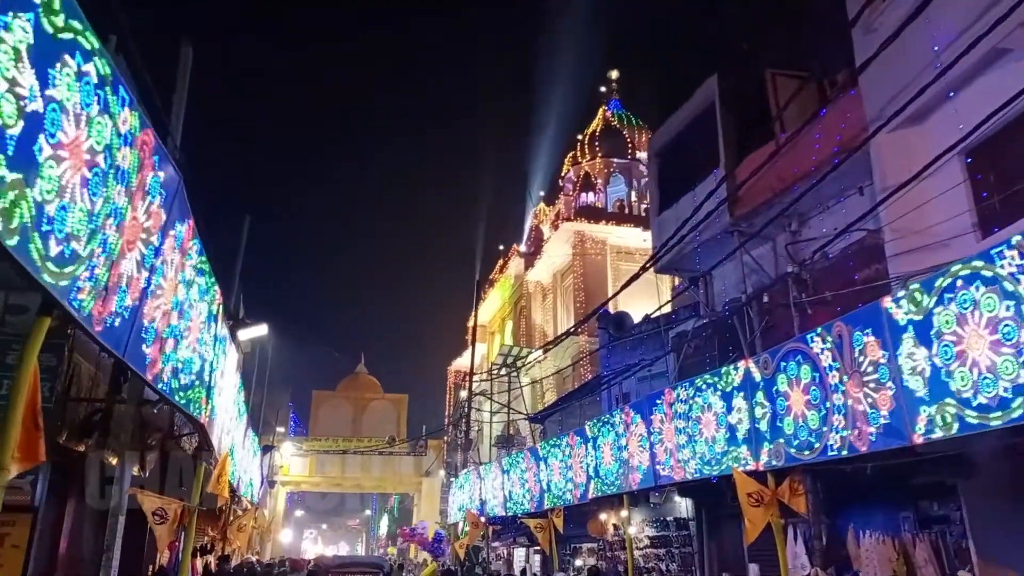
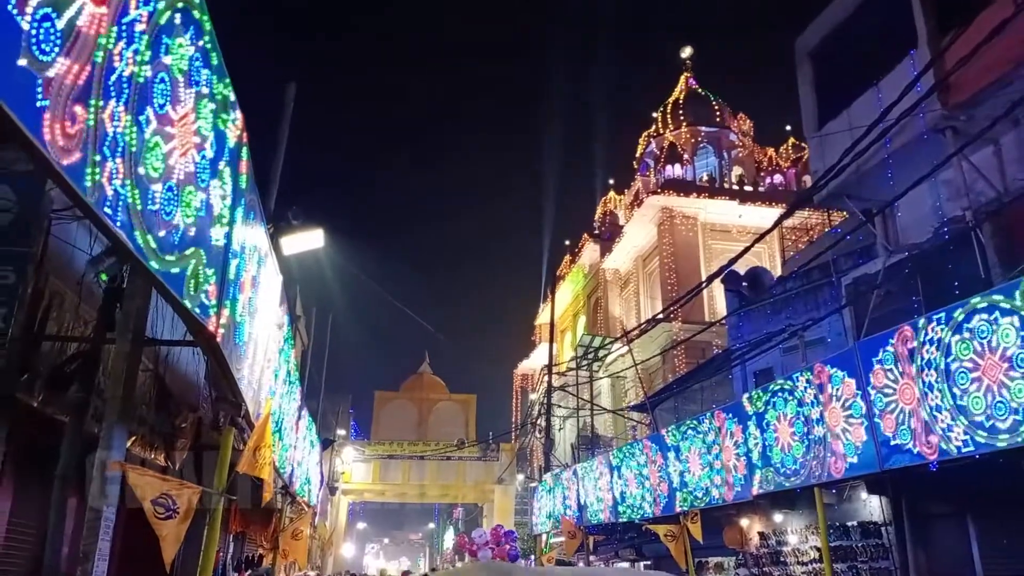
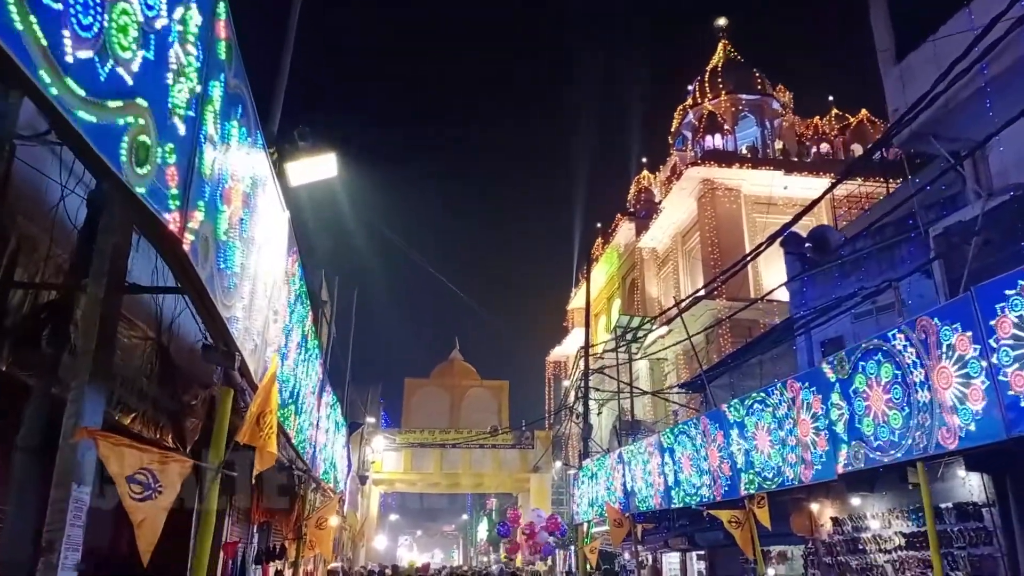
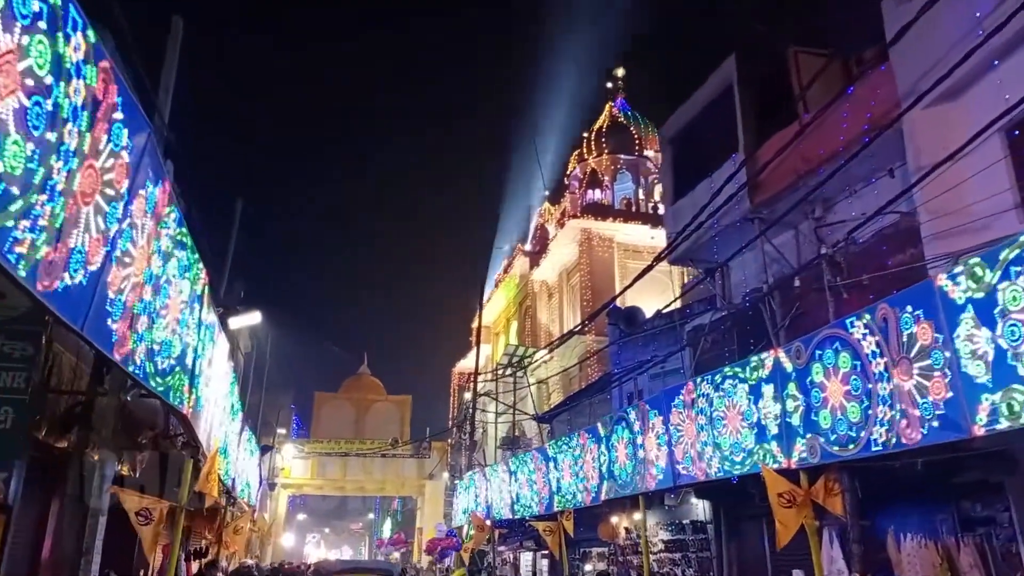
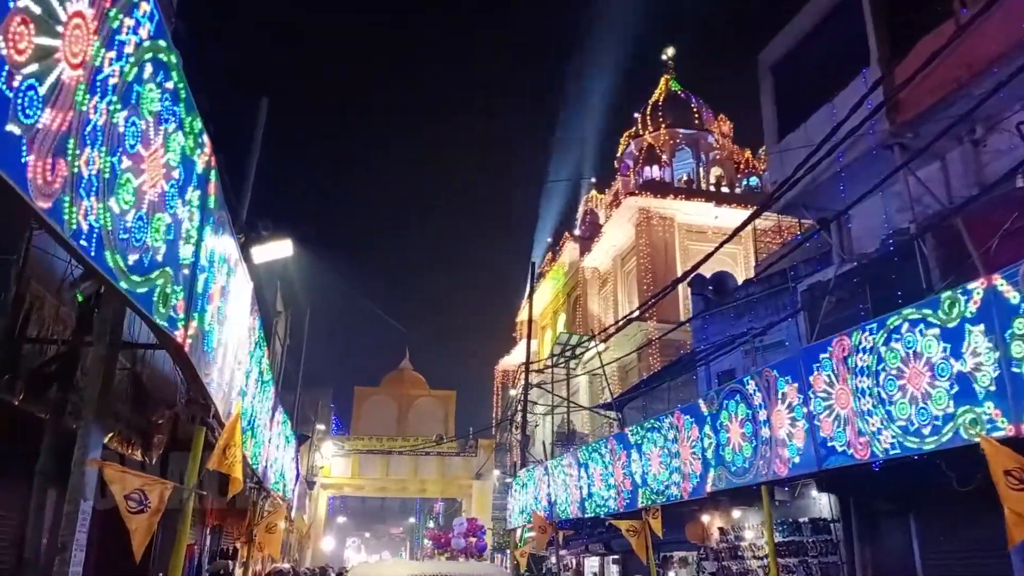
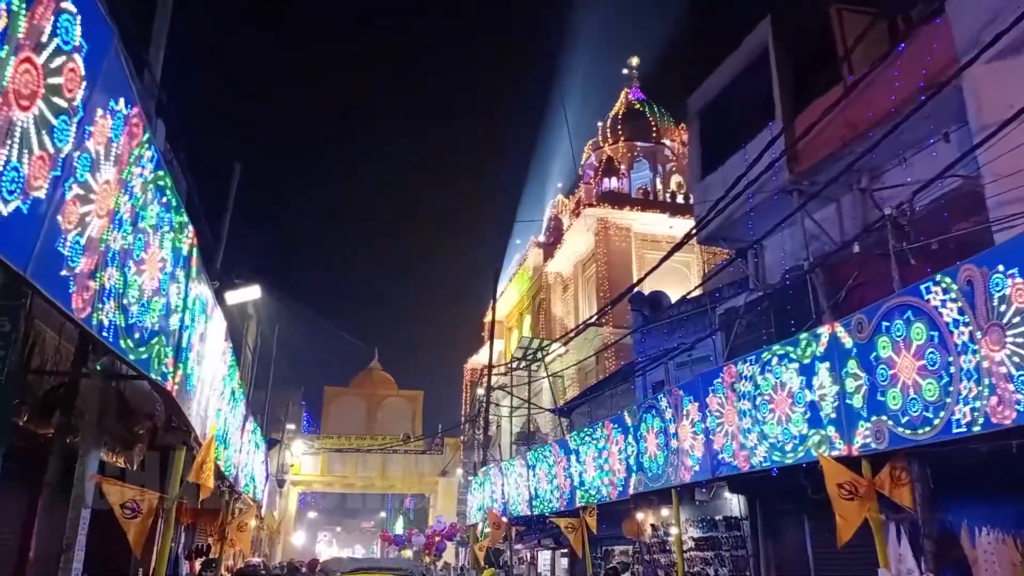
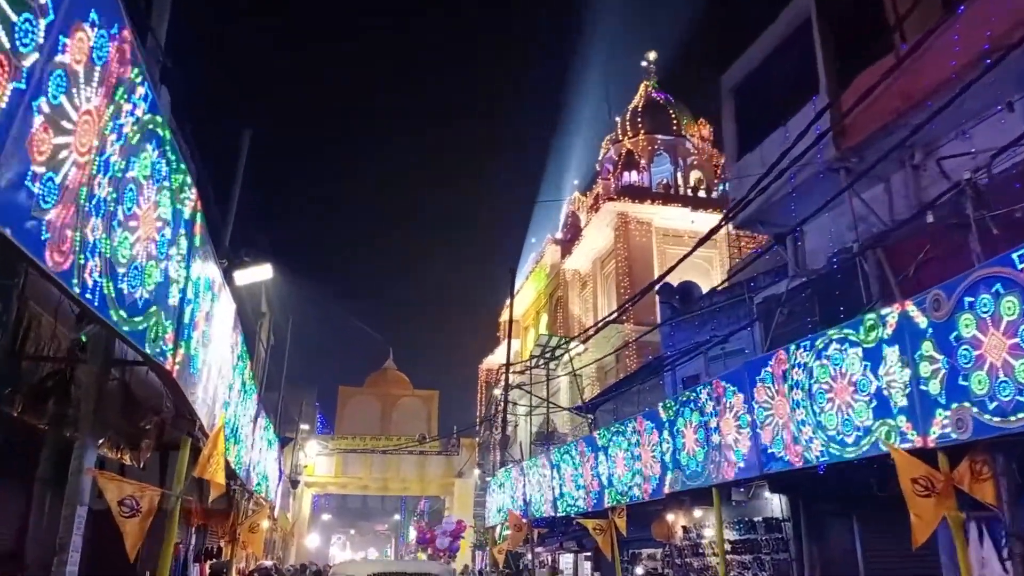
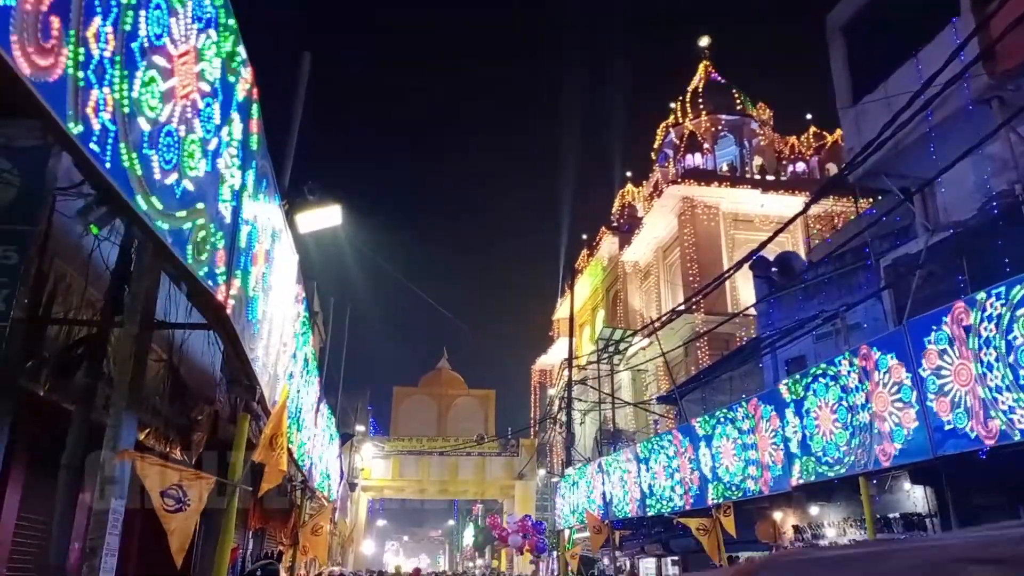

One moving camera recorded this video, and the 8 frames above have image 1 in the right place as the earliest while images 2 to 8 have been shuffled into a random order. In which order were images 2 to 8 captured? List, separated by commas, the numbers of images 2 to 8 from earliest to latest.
4, 6, 7, 5, 2, 8, 3
